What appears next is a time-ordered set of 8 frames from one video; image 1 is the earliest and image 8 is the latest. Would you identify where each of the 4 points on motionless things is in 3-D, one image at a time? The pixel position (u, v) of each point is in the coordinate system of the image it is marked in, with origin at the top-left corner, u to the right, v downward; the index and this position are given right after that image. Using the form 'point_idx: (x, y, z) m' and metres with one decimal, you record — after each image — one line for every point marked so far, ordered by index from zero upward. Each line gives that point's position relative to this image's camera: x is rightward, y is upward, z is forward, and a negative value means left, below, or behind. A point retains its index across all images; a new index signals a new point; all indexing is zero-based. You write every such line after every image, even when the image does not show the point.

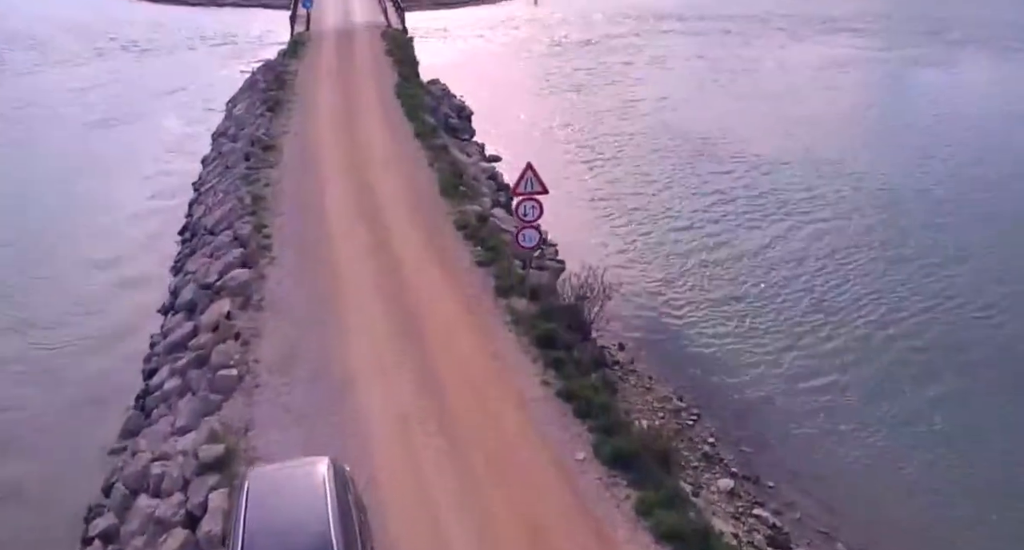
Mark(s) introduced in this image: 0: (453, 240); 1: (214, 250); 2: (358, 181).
0: (-1.3, +0.8, +17.0) m
1: (-7.0, +0.6, +18.2) m
2: (-3.9, +2.4, +19.6) m
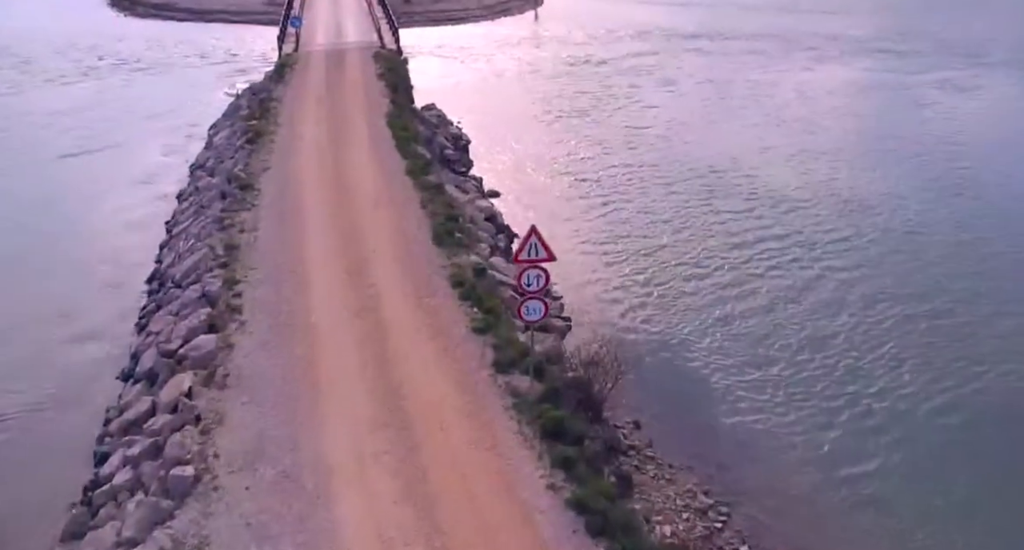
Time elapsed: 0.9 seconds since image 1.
0: (-1.3, -0.5, +15.2) m
1: (-7.0, -0.7, +16.3) m
2: (-3.9, +1.1, +17.7) m
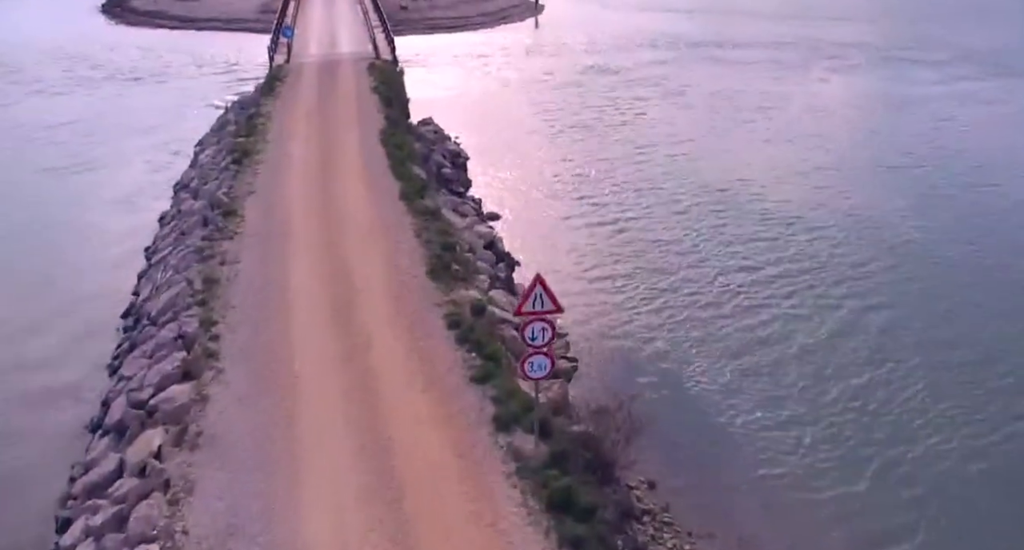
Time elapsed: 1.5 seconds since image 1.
0: (-1.2, -1.2, +13.9) m
1: (-7.0, -1.4, +15.0) m
2: (-3.9, +0.3, +16.5) m
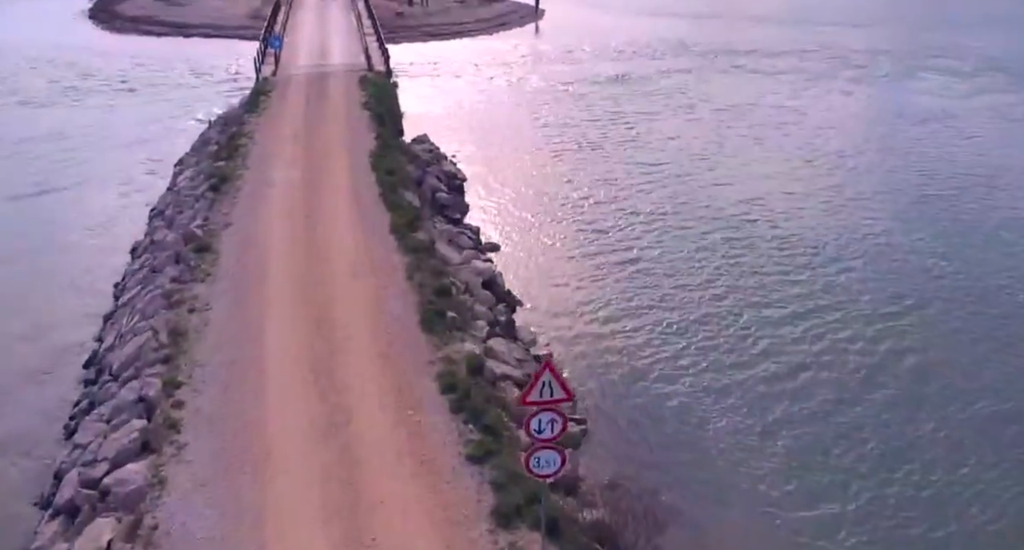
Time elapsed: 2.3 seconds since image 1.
0: (-1.2, -2.2, +12.3) m
1: (-6.9, -2.4, +13.4) m
2: (-3.9, -0.6, +14.8) m
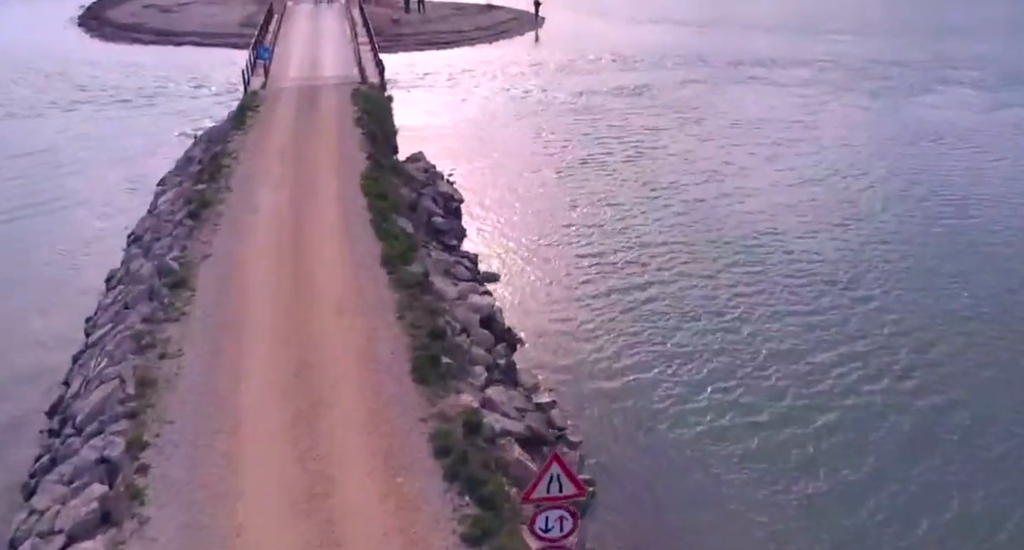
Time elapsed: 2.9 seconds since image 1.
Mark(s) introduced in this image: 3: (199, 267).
0: (-1.2, -2.9, +11.0) m
1: (-6.9, -3.2, +12.1) m
2: (-3.8, -1.4, +13.5) m
3: (-6.7, +0.2, +16.3) m
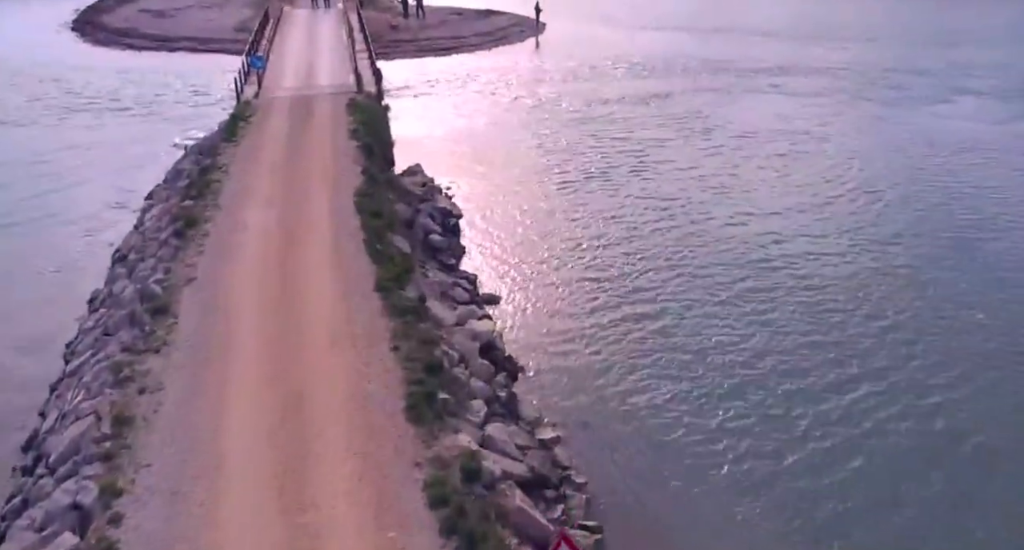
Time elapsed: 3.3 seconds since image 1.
0: (-1.2, -3.4, +10.2) m
1: (-6.9, -3.7, +11.3) m
2: (-3.8, -1.9, +12.7) m
3: (-6.6, -0.3, +15.5) m
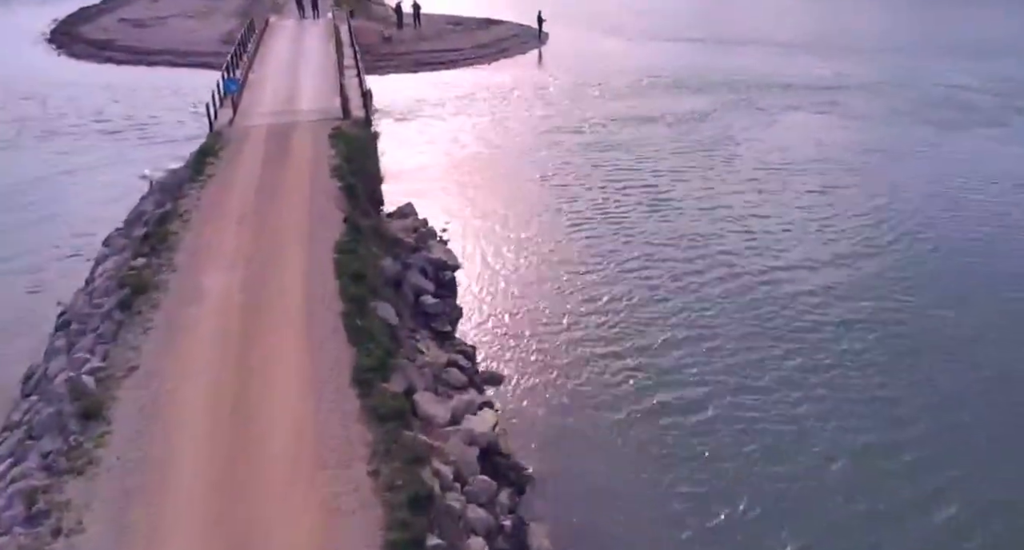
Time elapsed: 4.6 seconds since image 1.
0: (-1.1, -4.9, +7.6) m
1: (-6.8, -5.2, +8.7) m
2: (-3.7, -3.4, +10.1) m
3: (-6.5, -1.8, +12.9) m
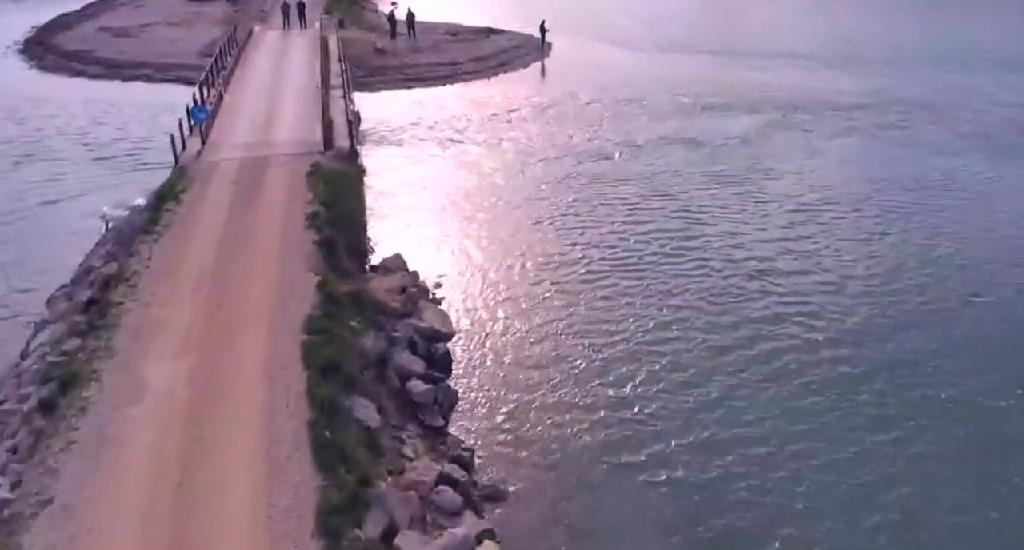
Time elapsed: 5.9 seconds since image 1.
0: (-1.0, -6.4, +5.0) m
1: (-6.7, -6.8, +6.2) m
2: (-3.6, -4.9, +7.5) m
3: (-6.5, -3.4, +10.3) m
